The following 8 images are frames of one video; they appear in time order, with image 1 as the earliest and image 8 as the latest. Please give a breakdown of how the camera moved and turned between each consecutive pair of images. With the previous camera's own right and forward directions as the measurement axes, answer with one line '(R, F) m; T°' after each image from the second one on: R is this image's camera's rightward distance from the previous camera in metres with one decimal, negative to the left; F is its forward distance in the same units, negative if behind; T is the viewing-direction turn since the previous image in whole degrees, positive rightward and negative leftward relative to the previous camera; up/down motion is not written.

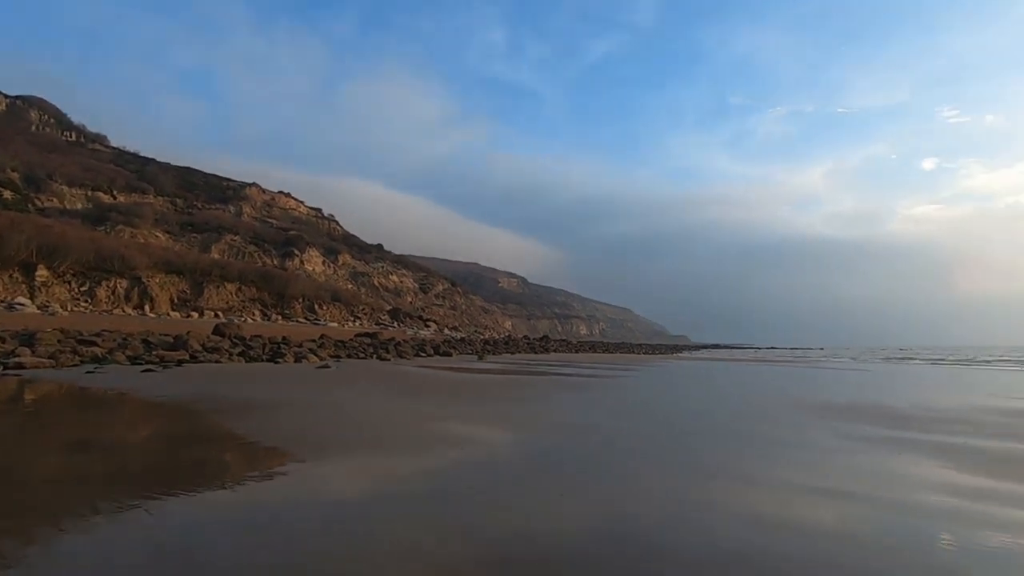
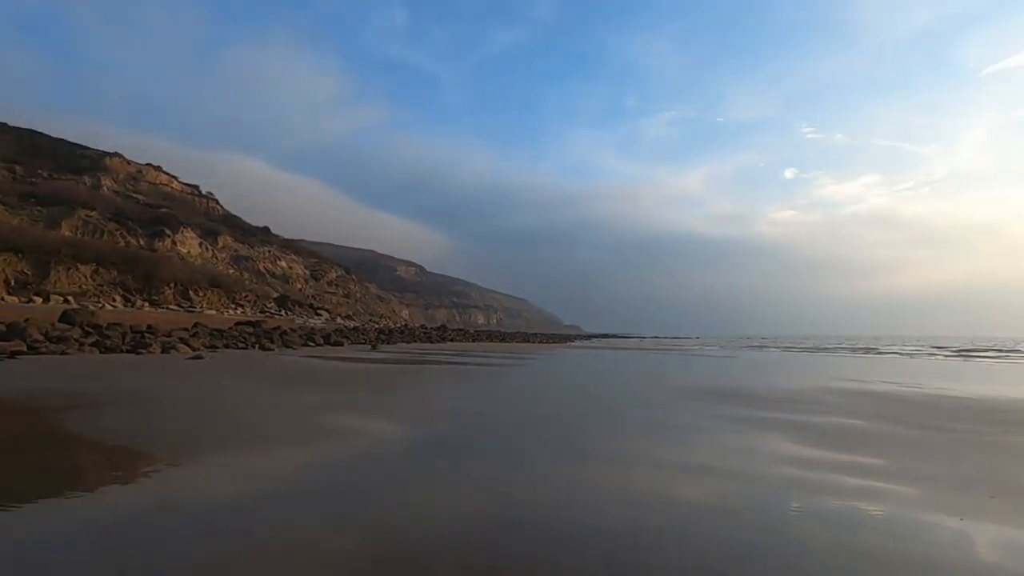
(+0.1, +0.1) m; +11°
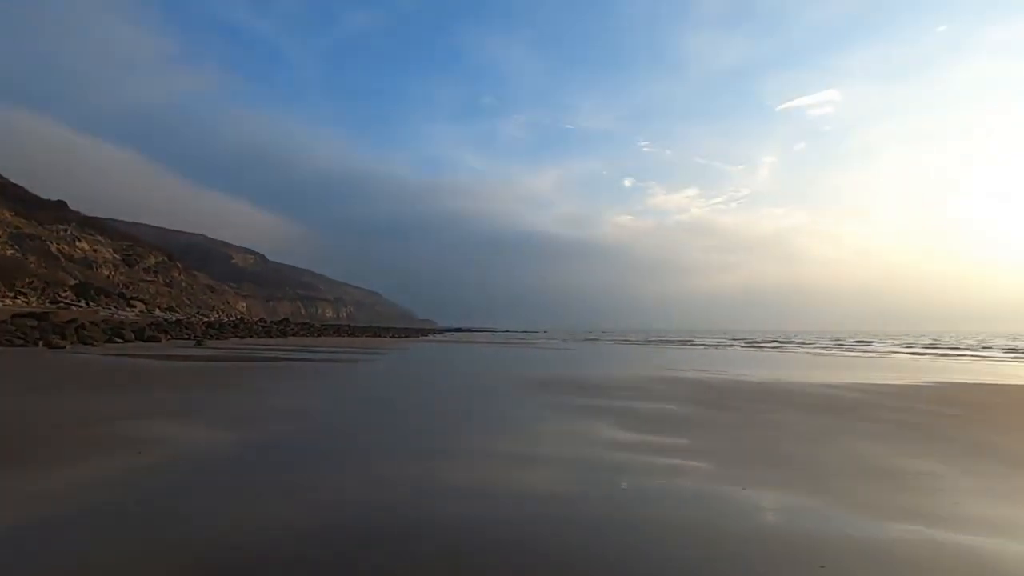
(+0.1, +0.1) m; +15°
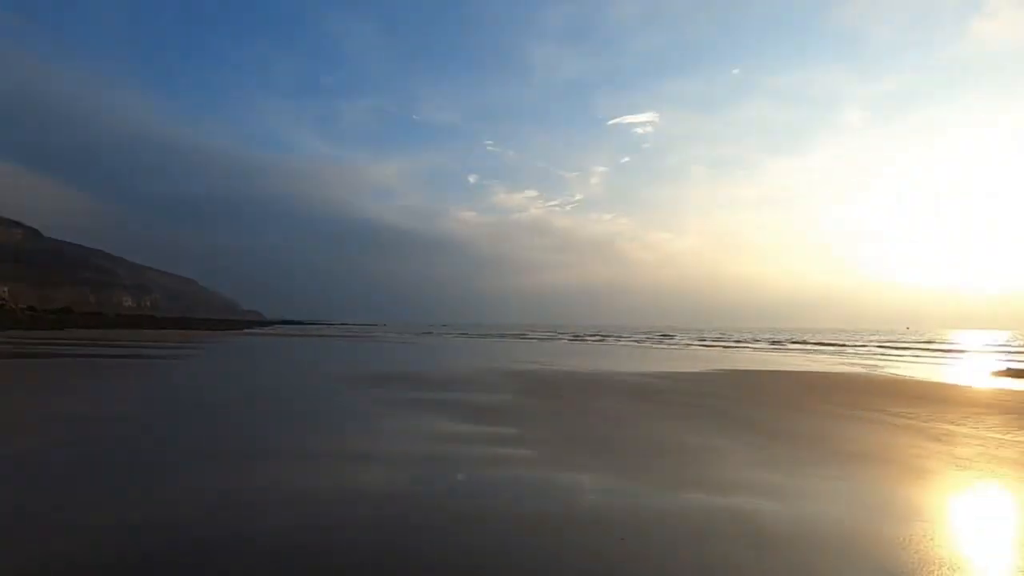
(+0.1, +0.1) m; +17°
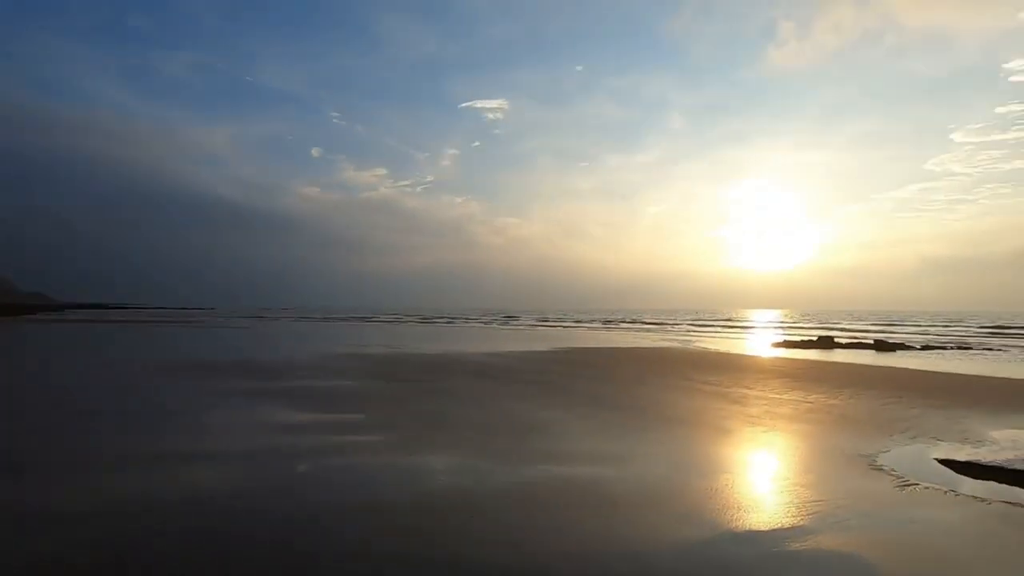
(0.0, +0.1) m; +16°
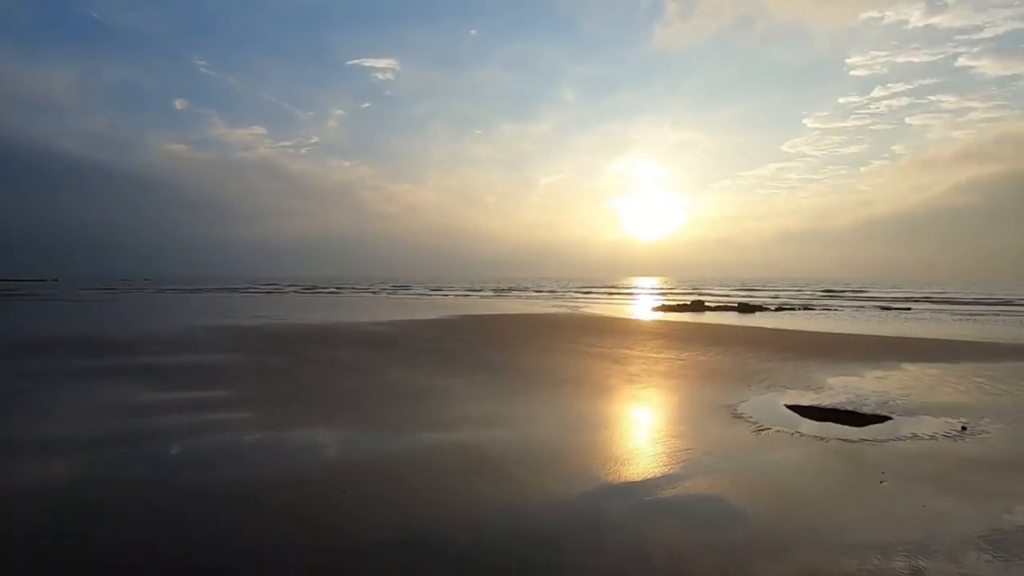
(+0.2, +0.2) m; +11°
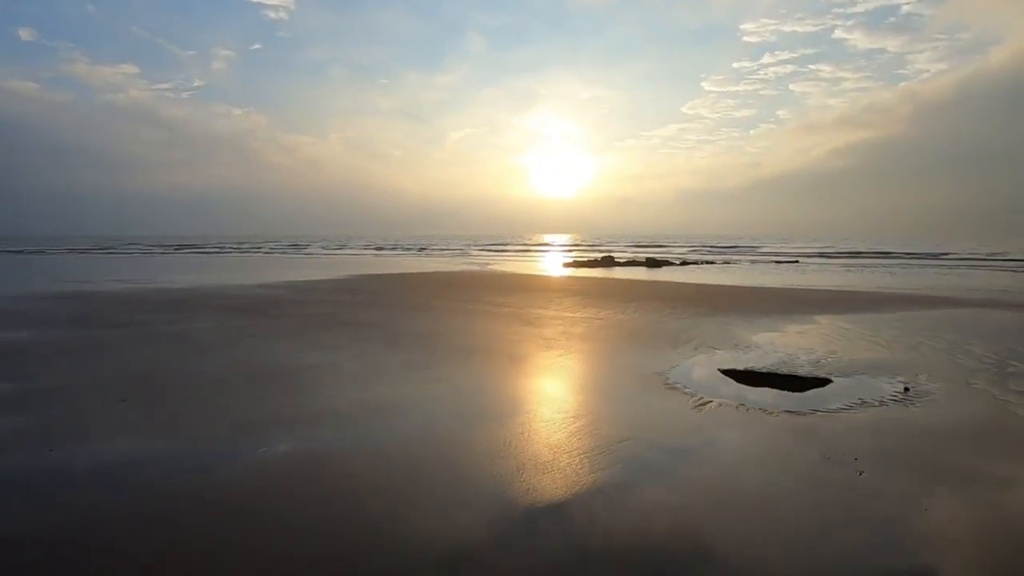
(+0.3, +1.7) m; +9°
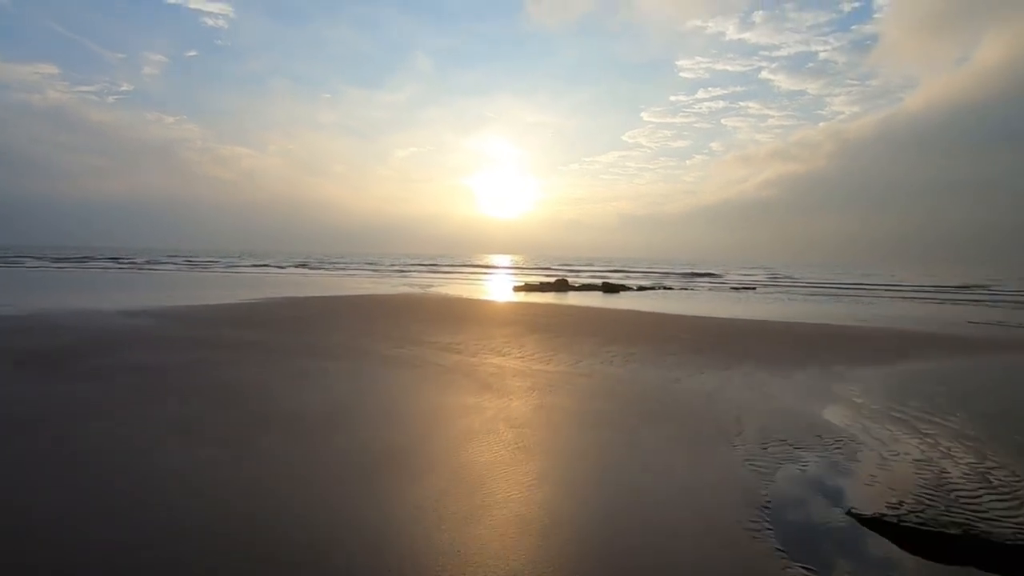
(-0.1, +4.0) m; +6°
